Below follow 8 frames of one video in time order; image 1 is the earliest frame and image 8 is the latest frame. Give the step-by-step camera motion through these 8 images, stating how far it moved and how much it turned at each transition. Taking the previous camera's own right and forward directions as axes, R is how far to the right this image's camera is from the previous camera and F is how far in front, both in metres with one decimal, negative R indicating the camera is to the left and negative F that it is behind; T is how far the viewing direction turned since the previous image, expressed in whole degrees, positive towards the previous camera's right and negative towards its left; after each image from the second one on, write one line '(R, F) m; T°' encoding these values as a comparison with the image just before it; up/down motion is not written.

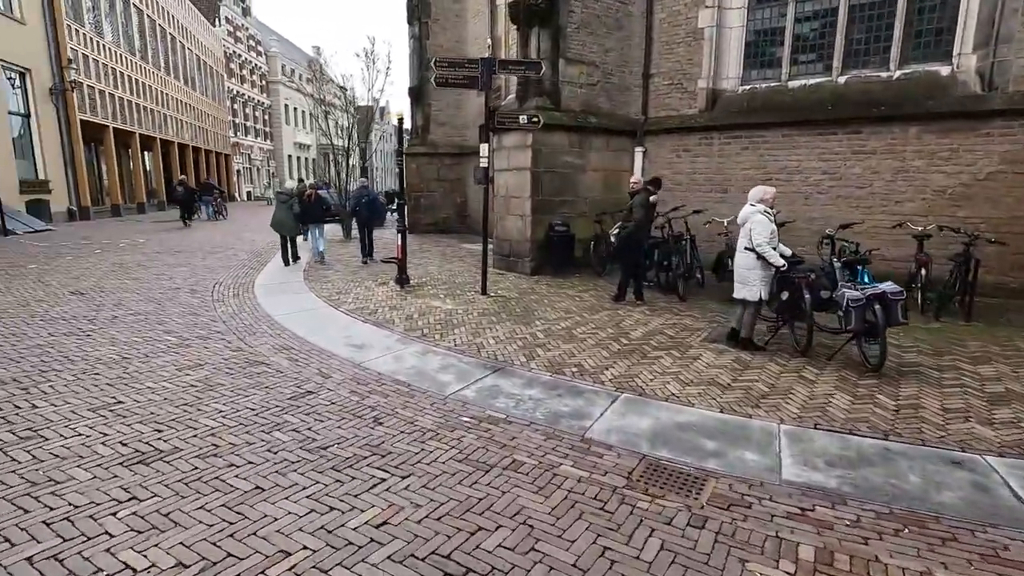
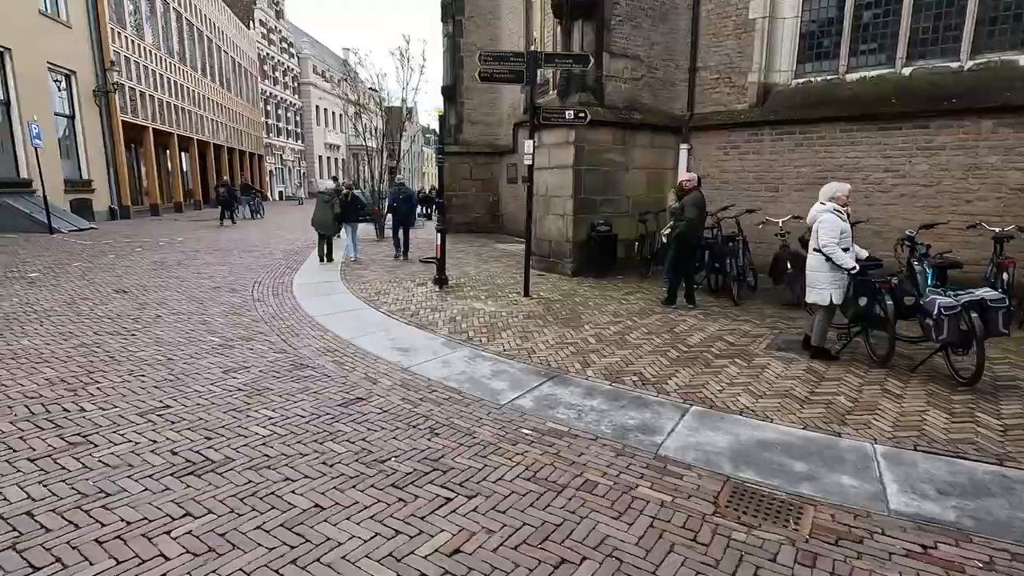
(-0.3, +0.3) m; -3°
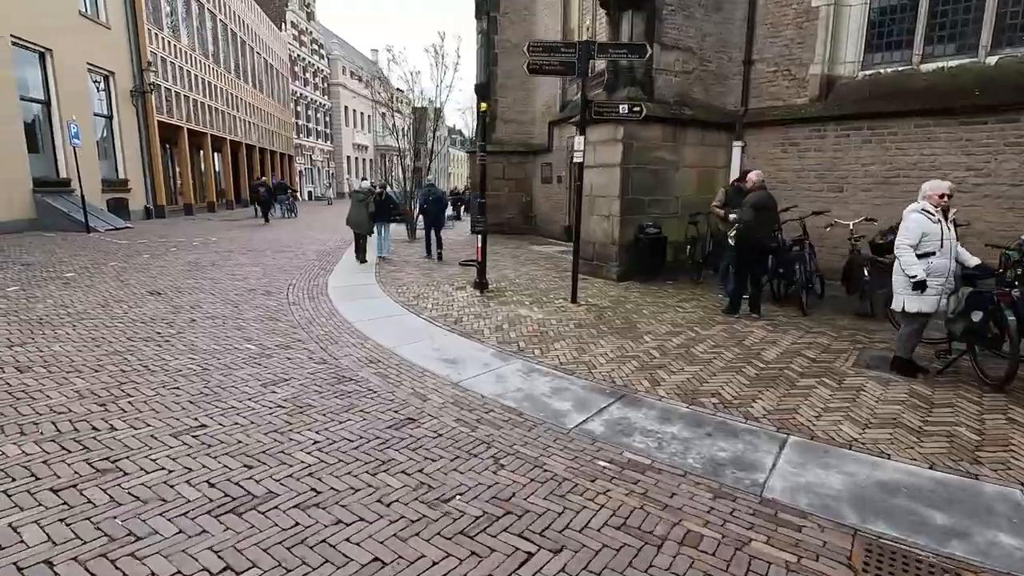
(-0.3, +0.5) m; -2°
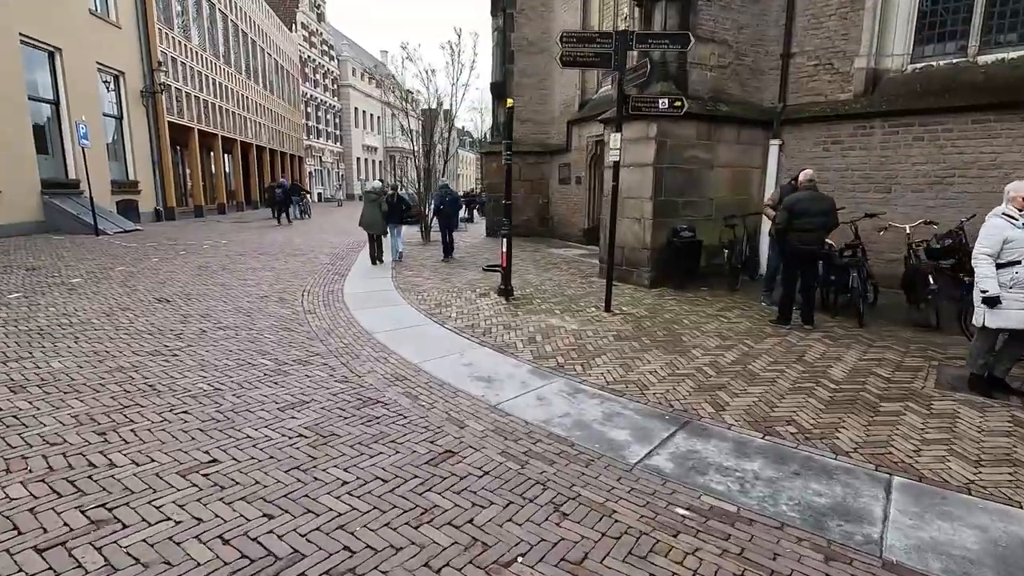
(-0.3, +0.5) m; -1°
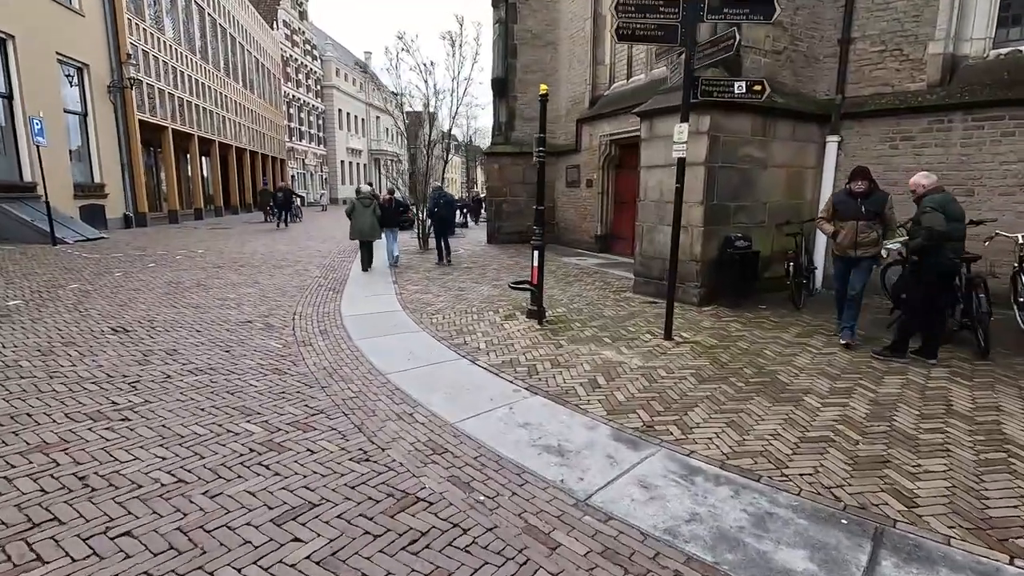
(-0.6, +1.3) m; +2°
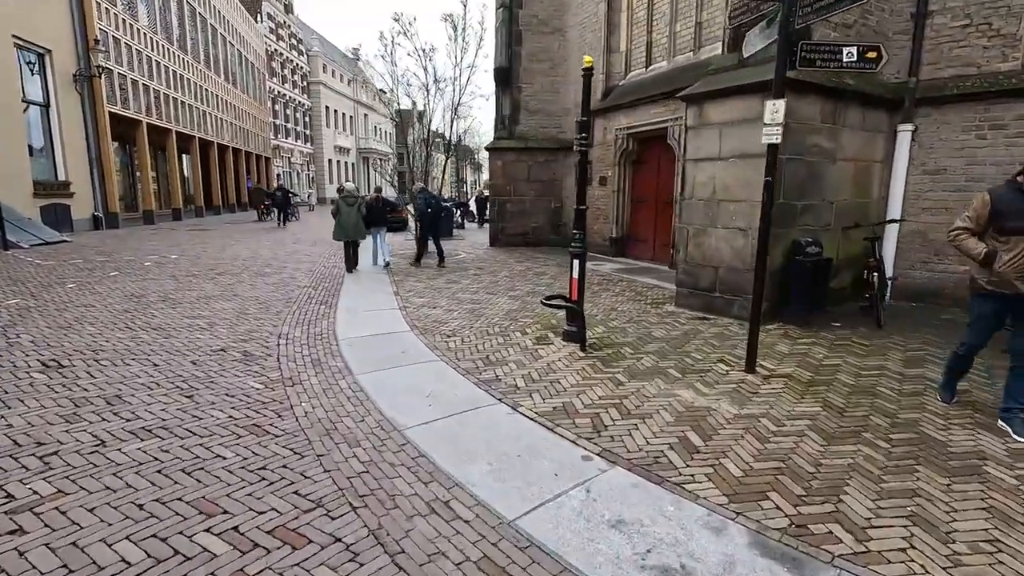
(-0.5, +1.3) m; +1°
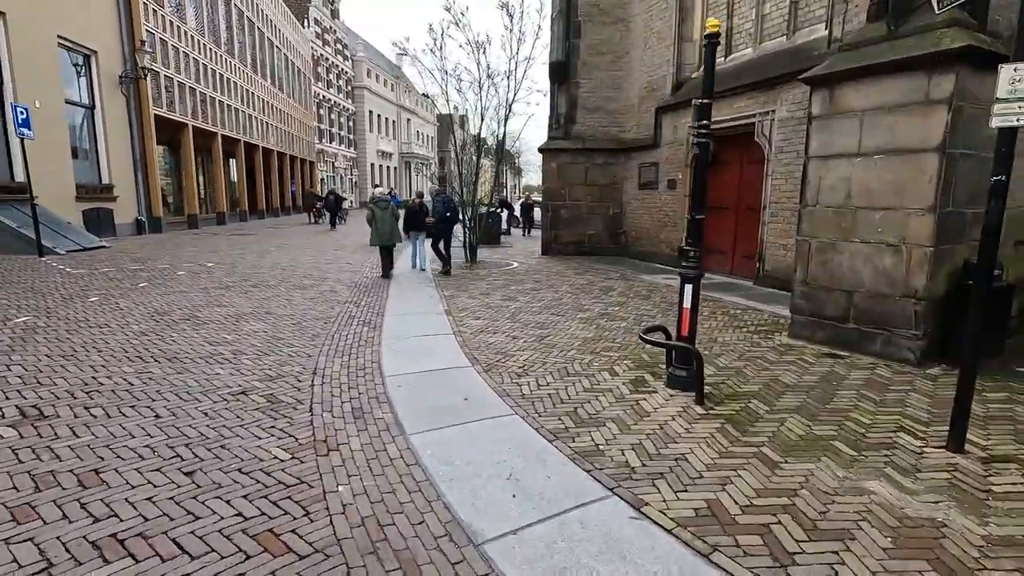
(-0.5, +1.2) m; -4°
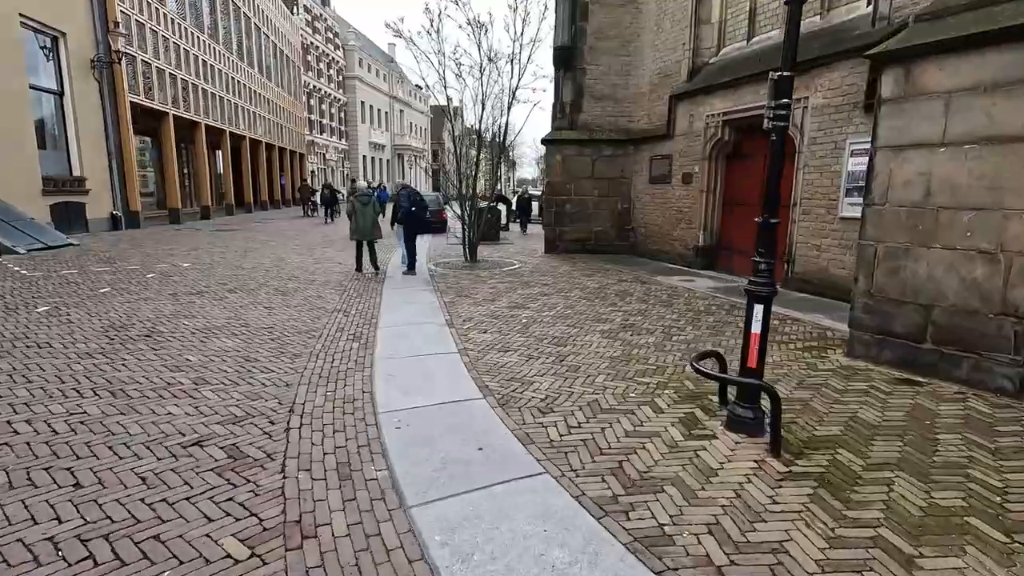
(-0.2, +0.9) m; +1°
